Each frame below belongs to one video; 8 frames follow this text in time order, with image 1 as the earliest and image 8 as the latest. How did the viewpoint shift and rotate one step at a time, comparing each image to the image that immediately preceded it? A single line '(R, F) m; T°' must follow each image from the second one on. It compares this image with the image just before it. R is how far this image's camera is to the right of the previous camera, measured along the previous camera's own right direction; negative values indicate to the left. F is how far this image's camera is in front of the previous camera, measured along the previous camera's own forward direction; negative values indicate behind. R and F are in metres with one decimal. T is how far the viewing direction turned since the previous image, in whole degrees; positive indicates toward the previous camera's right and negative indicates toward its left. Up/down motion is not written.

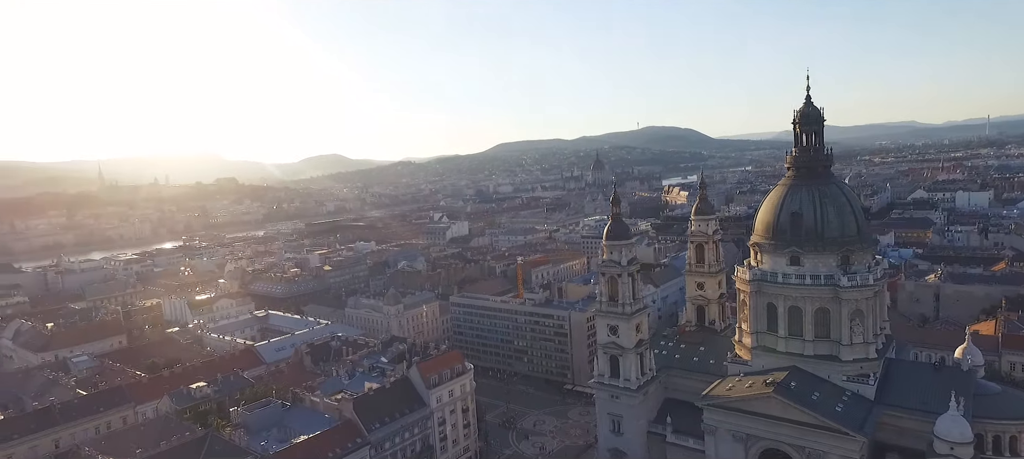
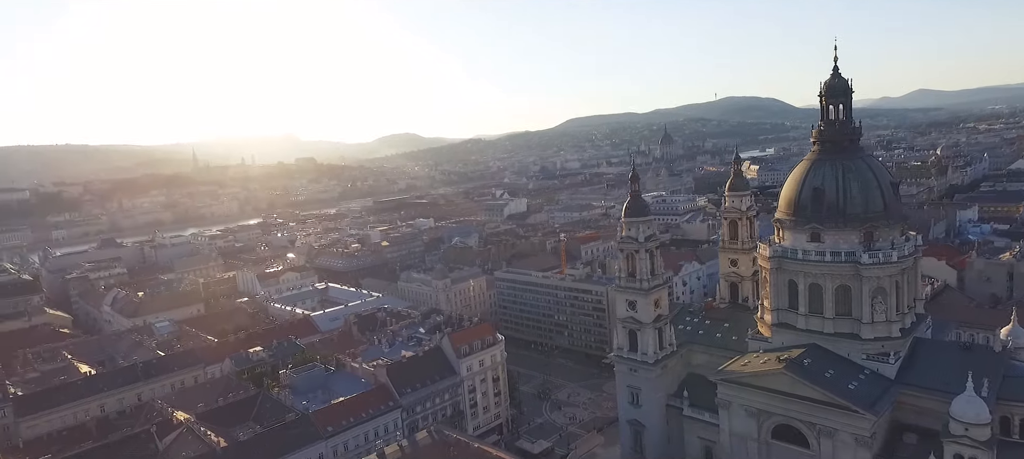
(+5.6, -2.3) m; -7°
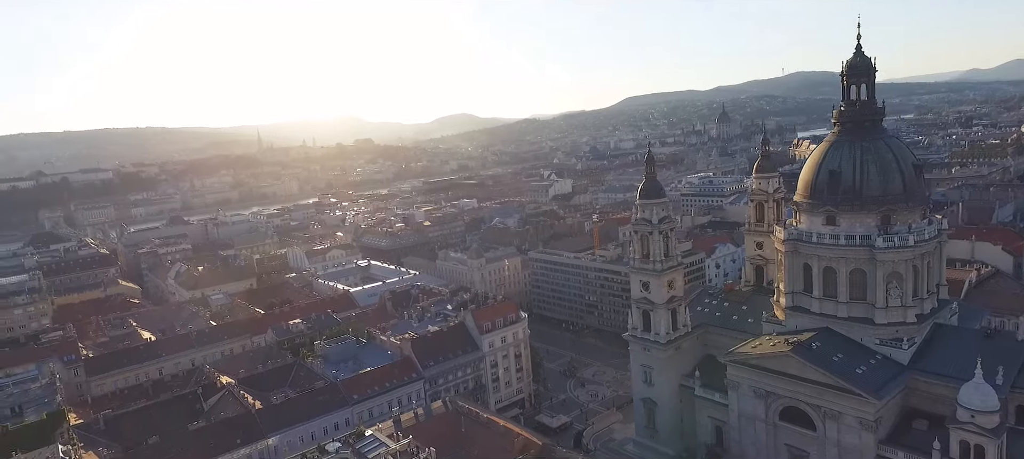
(+4.5, -1.8) m; -6°
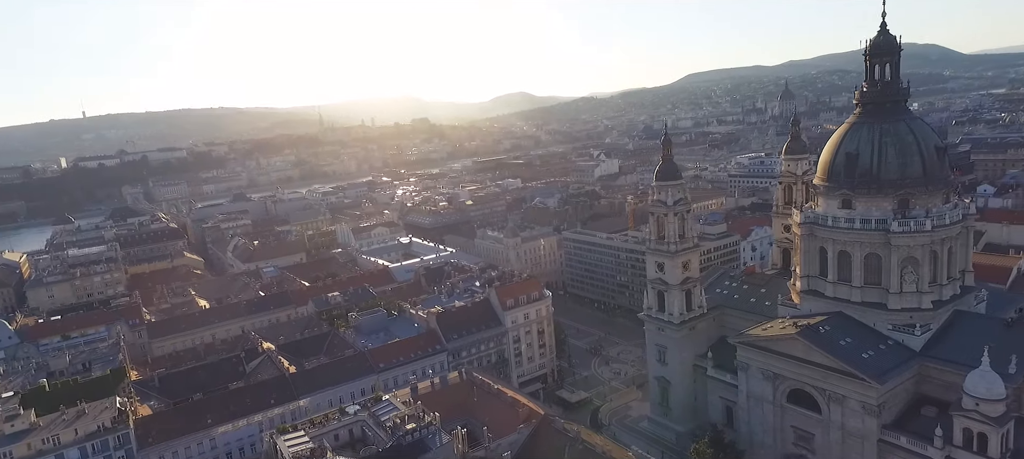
(+4.6, -1.8) m; -6°
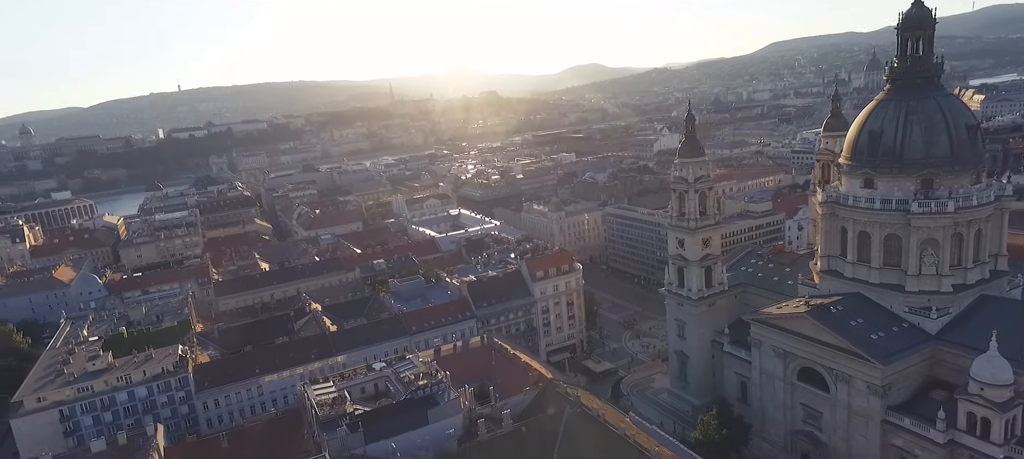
(+5.3, -2.1) m; -7°
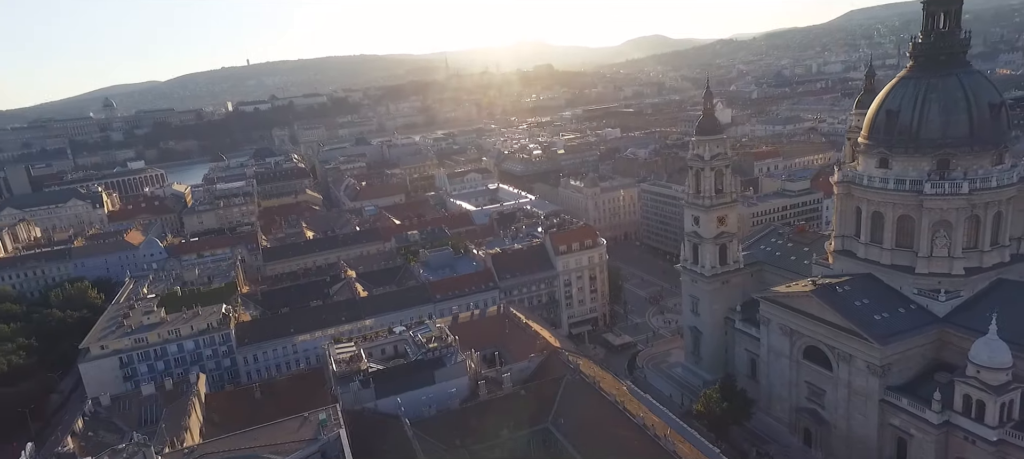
(+4.4, -1.9) m; -5°
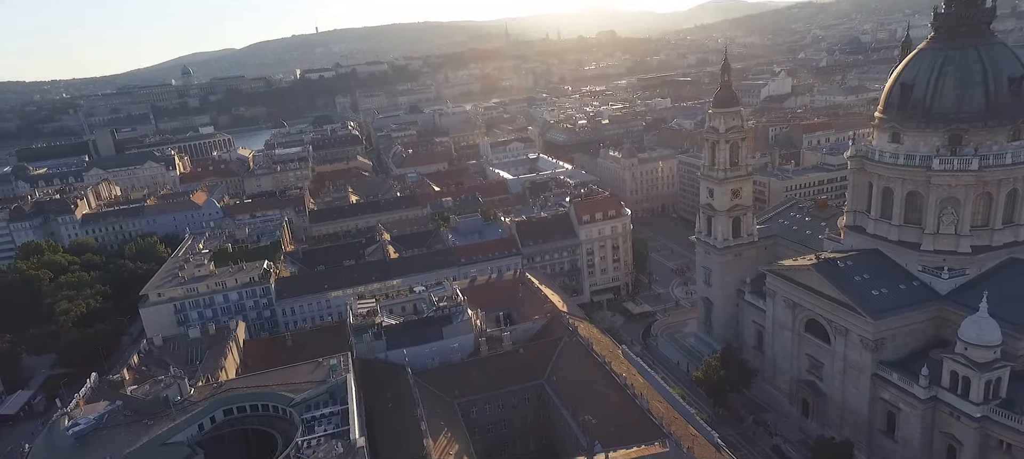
(+5.0, -2.3) m; -6°
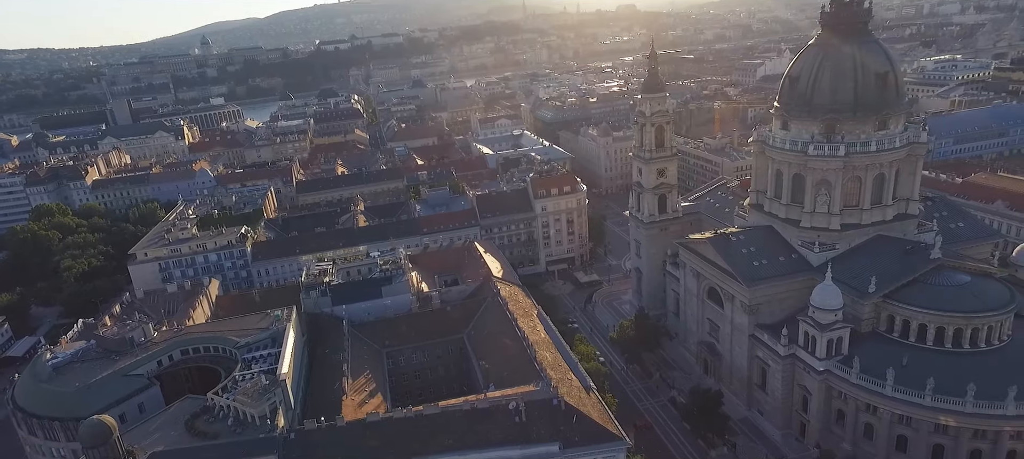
(+9.0, -6.4) m; -3°
